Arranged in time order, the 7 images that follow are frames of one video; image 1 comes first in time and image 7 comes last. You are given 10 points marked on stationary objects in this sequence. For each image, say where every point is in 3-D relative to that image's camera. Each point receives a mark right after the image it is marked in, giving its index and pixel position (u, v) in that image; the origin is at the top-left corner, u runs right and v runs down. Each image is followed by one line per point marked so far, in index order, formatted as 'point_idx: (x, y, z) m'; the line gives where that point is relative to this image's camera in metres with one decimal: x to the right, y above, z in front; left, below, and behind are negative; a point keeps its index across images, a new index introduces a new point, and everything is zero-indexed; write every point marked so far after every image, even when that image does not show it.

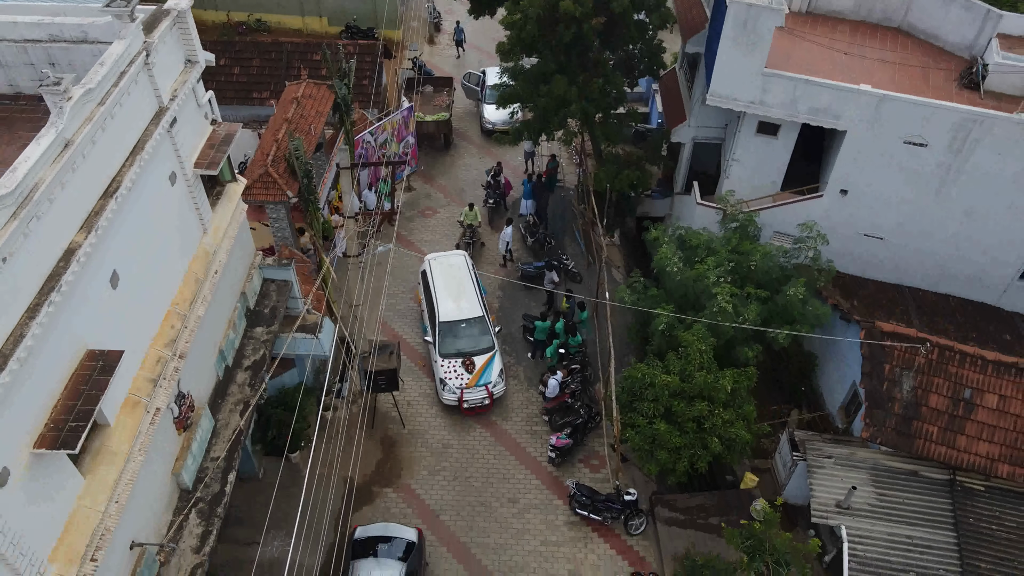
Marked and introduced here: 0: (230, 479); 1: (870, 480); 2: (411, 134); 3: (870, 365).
0: (-5.9, -3.9, +10.3) m
1: (+8.7, -4.6, +12.0) m
2: (-3.9, +5.9, +19.4) m
3: (+8.9, -1.9, +12.3) m
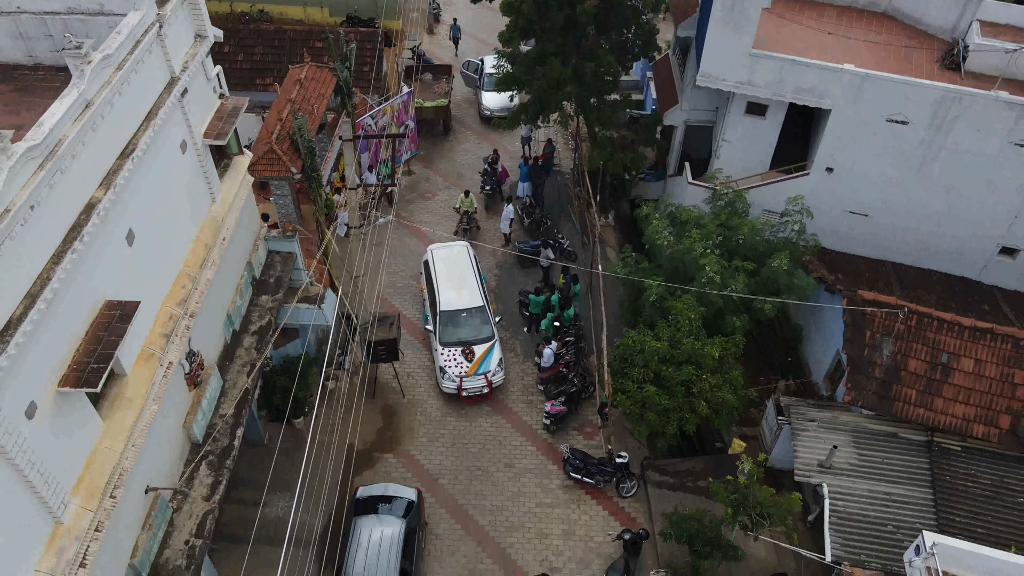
0: (-6.0, -3.2, +10.8) m
1: (+8.5, -3.8, +12.5) m
2: (-4.0, +6.7, +19.9) m
3: (+8.8, -1.1, +12.8) m
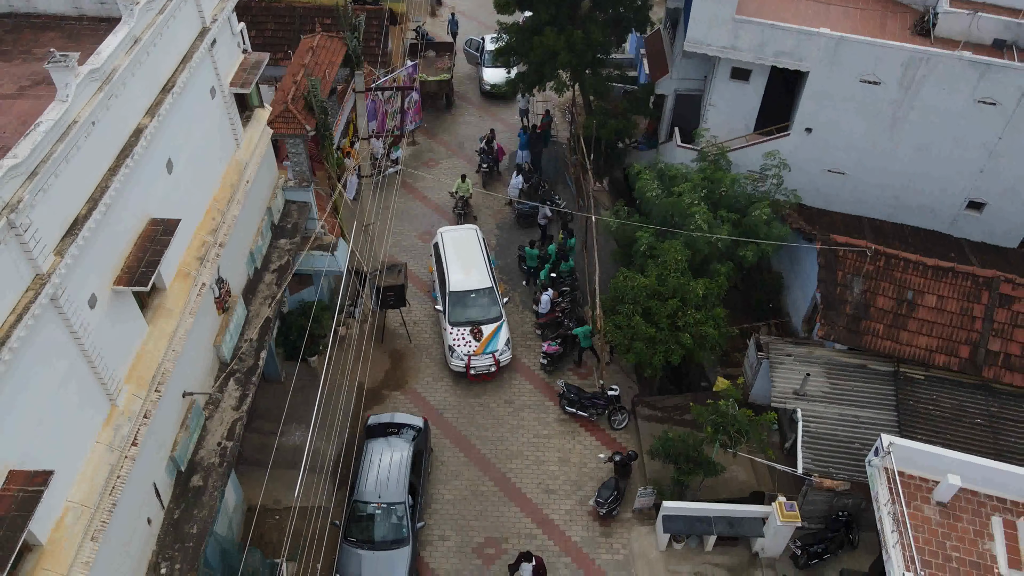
0: (-6.0, -1.6, +11.9) m
1: (+8.5, -2.3, +13.5) m
2: (-4.1, +8.3, +20.9) m
3: (+8.8, +0.4, +13.9) m
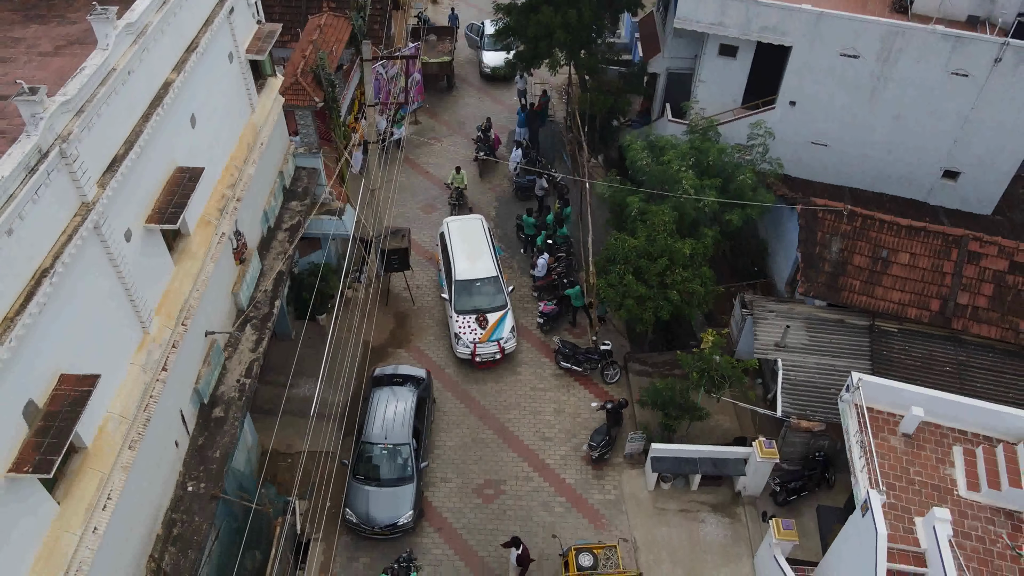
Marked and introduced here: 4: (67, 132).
0: (-6.1, -0.4, +12.7) m
1: (+8.5, -1.1, +14.4) m
2: (-4.1, +9.5, +21.7) m
3: (+8.8, +1.6, +14.7) m
4: (-6.9, +2.4, +7.7) m
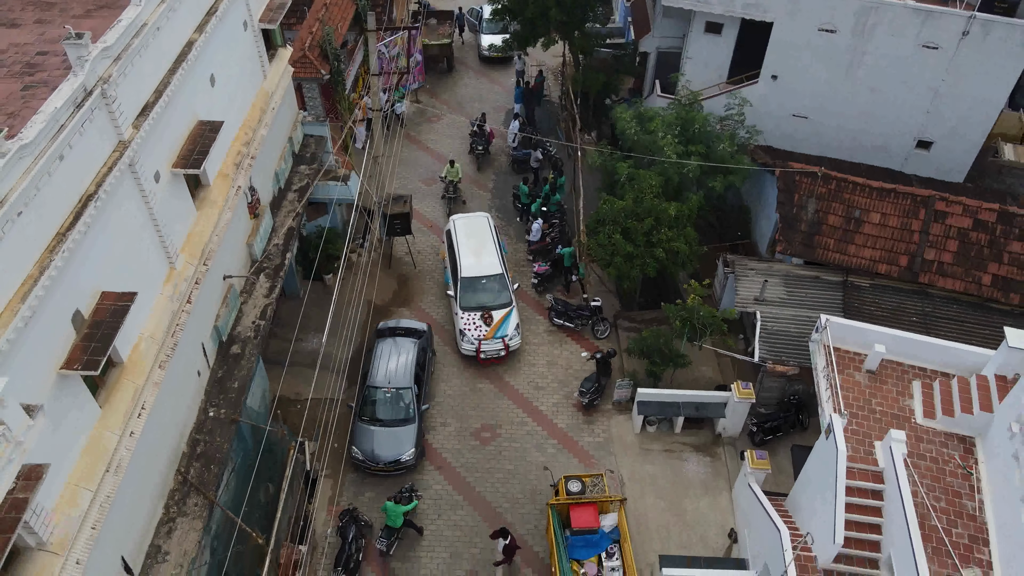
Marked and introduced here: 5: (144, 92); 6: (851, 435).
0: (-6.2, +0.9, +13.6) m
1: (+8.3, +0.2, +15.3) m
2: (-4.3, +10.8, +22.6) m
3: (+8.6, +2.9, +15.7) m
4: (-7.1, +3.7, +8.7) m
5: (-7.1, +3.8, +9.6) m
6: (+7.8, -3.3, +11.4) m
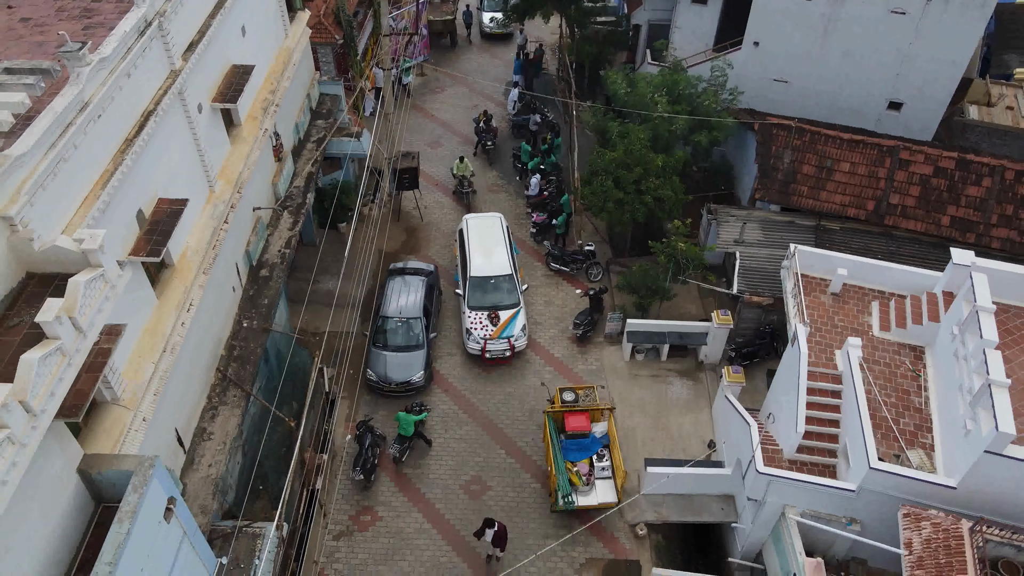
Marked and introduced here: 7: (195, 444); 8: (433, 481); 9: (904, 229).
0: (-6.2, +2.8, +15.0) m
1: (+8.3, +2.1, +16.7) m
2: (-4.3, +12.7, +24.0) m
3: (+8.6, +4.8, +17.0) m
4: (-7.1, +5.6, +10.0) m
5: (-7.1, +5.7, +11.0) m
6: (+7.8, -1.5, +12.7) m
7: (-6.9, -3.4, +10.7) m
8: (-2.2, -5.4, +13.8) m
9: (+12.6, +1.9, +16.0) m
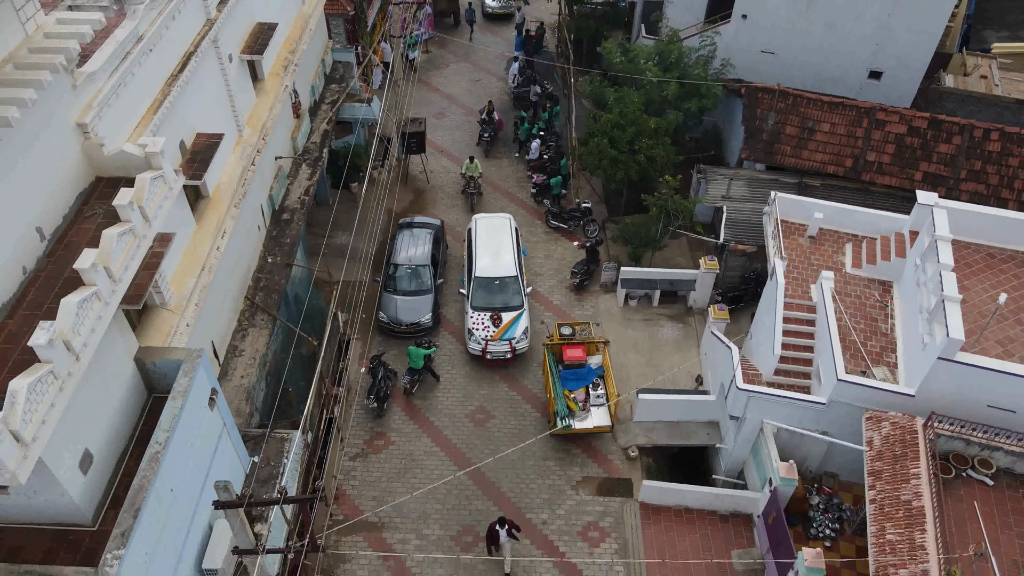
0: (-6.1, +4.4, +16.1) m
1: (+8.4, +3.8, +17.8) m
2: (-4.2, +14.4, +25.1) m
3: (+8.7, +6.5, +18.2) m
4: (-7.0, +7.3, +11.1) m
5: (-7.1, +7.4, +12.1) m
6: (+7.8, +0.2, +13.9) m
7: (-6.8, -1.7, +11.9) m
8: (-2.1, -3.7, +15.0) m
9: (+12.7, +3.6, +17.1) m
